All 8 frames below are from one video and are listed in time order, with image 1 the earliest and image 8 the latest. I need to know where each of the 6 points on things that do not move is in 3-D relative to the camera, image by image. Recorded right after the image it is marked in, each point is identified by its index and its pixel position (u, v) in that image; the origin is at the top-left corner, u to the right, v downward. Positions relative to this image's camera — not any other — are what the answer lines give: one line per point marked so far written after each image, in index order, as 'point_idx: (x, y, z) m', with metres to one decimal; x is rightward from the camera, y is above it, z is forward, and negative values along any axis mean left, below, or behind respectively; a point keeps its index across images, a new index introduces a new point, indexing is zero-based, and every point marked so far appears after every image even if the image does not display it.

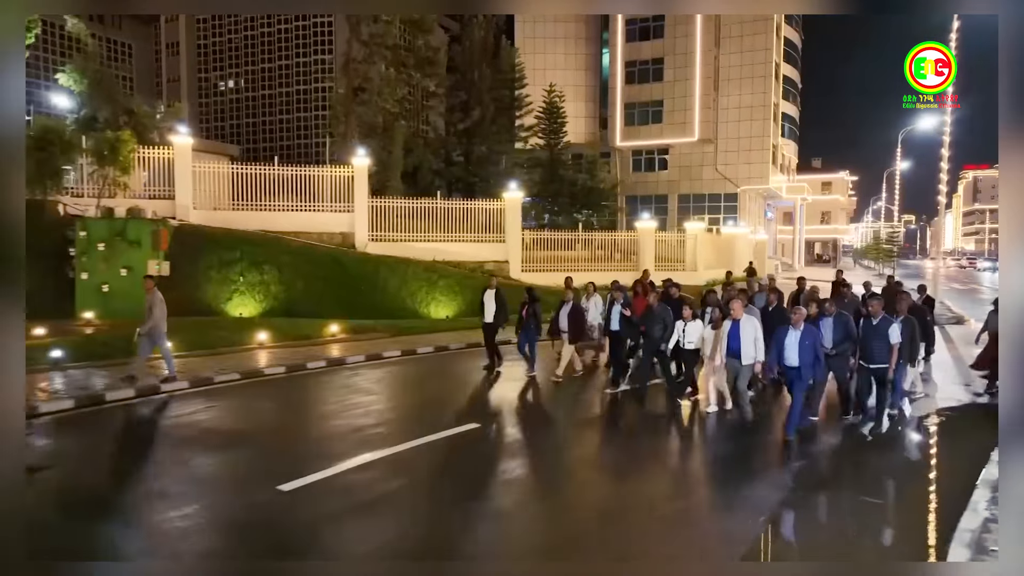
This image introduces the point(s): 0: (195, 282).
0: (-8.1, +0.2, +16.9) m
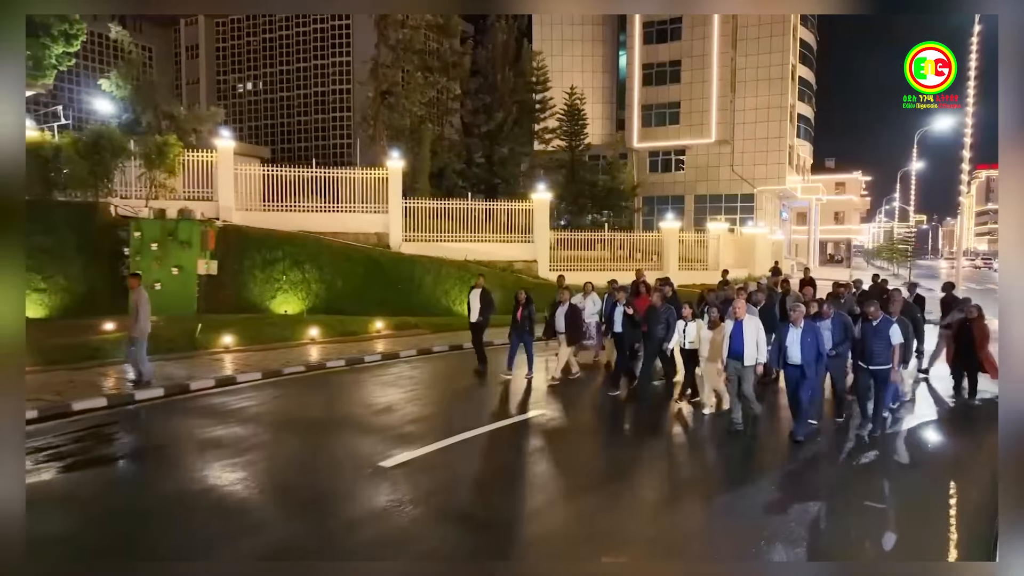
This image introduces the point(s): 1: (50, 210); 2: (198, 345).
0: (-7.3, +0.2, +17.6) m
1: (-11.6, +2.1, +16.7) m
2: (-6.0, -1.1, +12.6) m
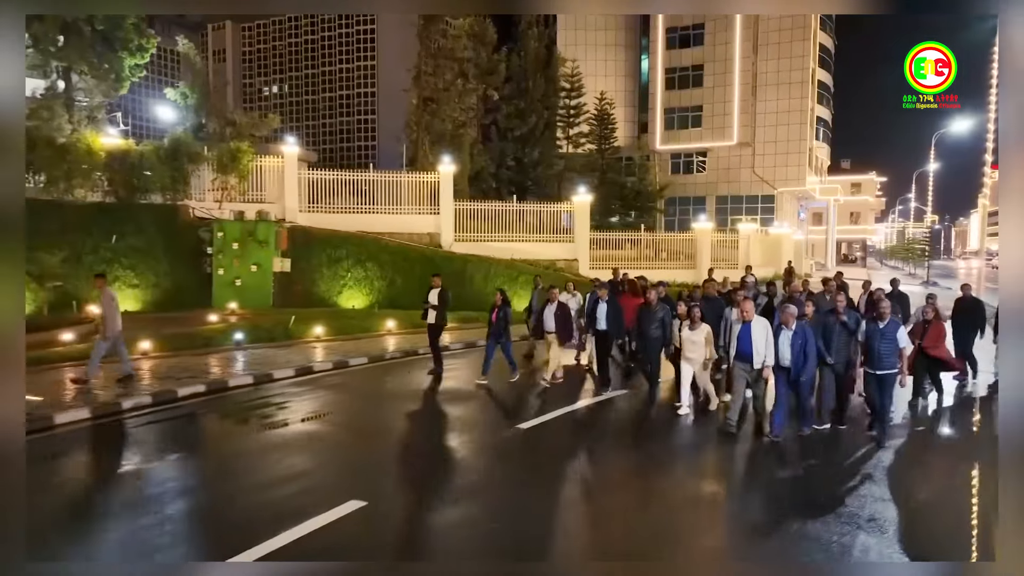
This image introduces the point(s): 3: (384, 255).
0: (-5.8, +0.3, +18.9) m
1: (-10.2, +2.2, +18.0) m
2: (-4.6, -1.0, +13.9) m
3: (-3.8, +1.0, +19.7) m
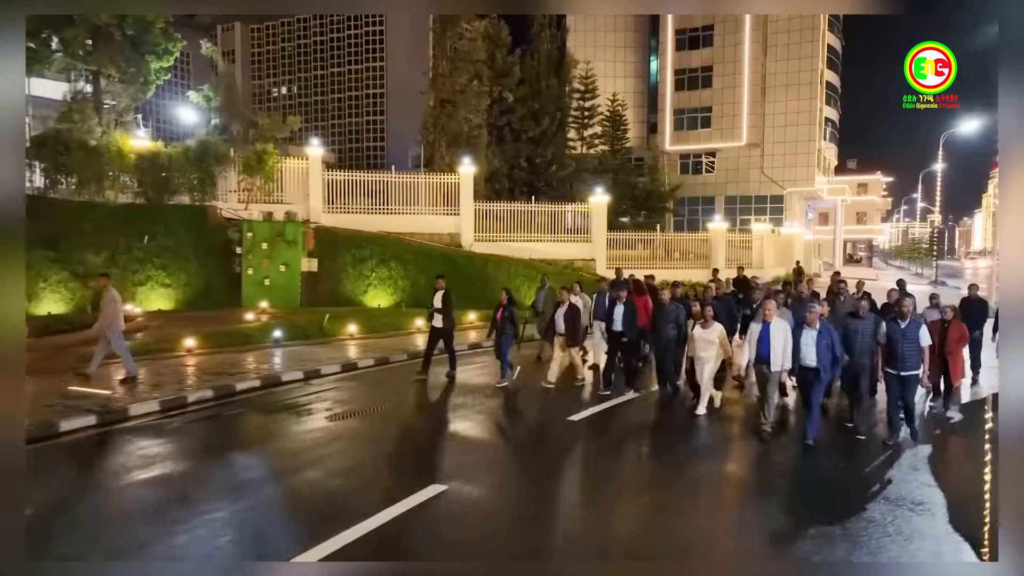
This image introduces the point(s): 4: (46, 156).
0: (-5.2, +0.4, +19.3) m
1: (-9.6, +2.2, +18.4) m
2: (-4.0, -1.0, +14.3) m
3: (-3.2, +1.0, +20.0) m
4: (-12.5, +3.5, +17.5) m
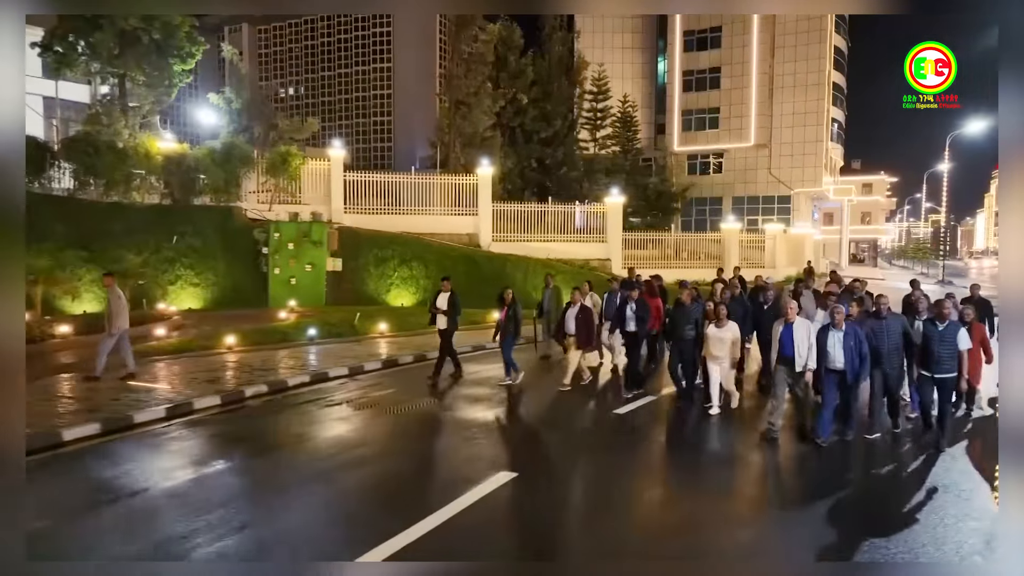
0: (-4.6, +0.4, +19.6) m
1: (-9.0, +2.2, +18.7) m
2: (-3.4, -1.0, +14.6) m
3: (-2.6, +1.1, +20.3) m
4: (-11.9, +3.6, +17.8) m
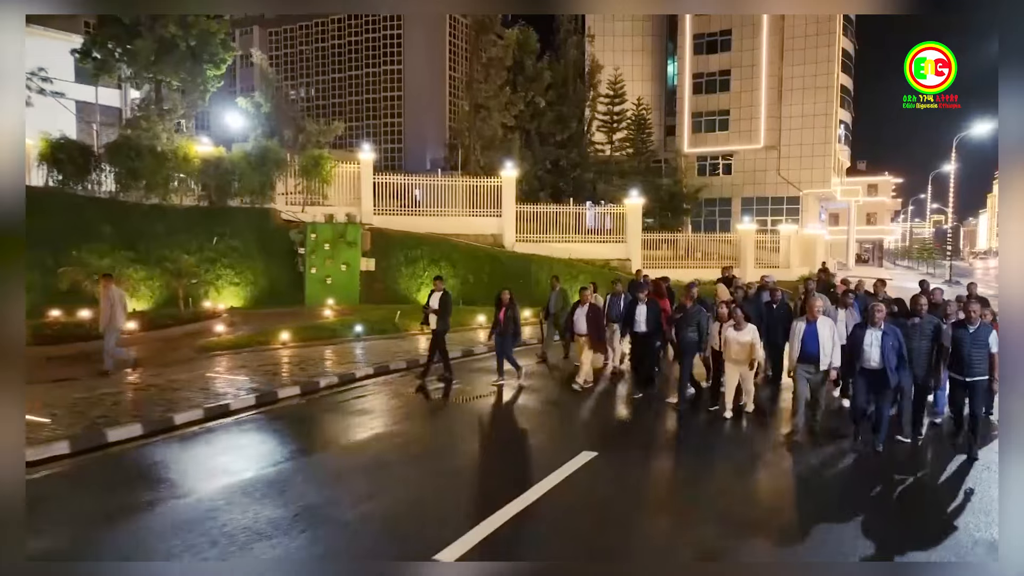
0: (-3.8, +0.4, +20.2) m
1: (-8.2, +2.3, +19.3) m
2: (-2.6, -0.9, +15.2) m
3: (-1.8, +1.1, +21.0) m
4: (-11.1, +3.6, +18.5) m
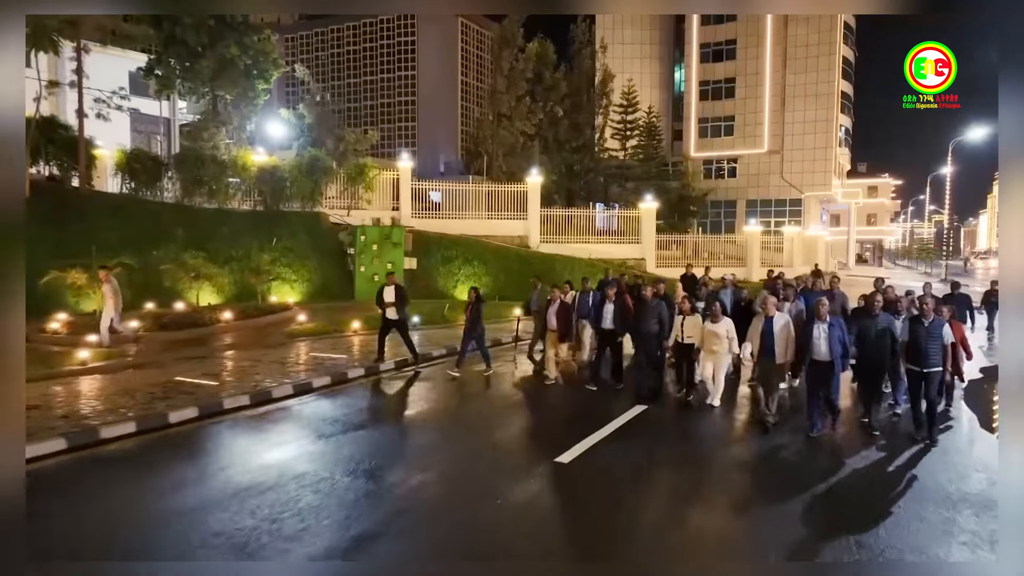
0: (-2.9, +0.5, +22.1) m
1: (-7.2, +2.4, +21.3) m
2: (-1.7, -0.8, +17.2) m
3: (-0.9, +1.2, +22.9) m
4: (-10.2, +3.7, +20.4) m
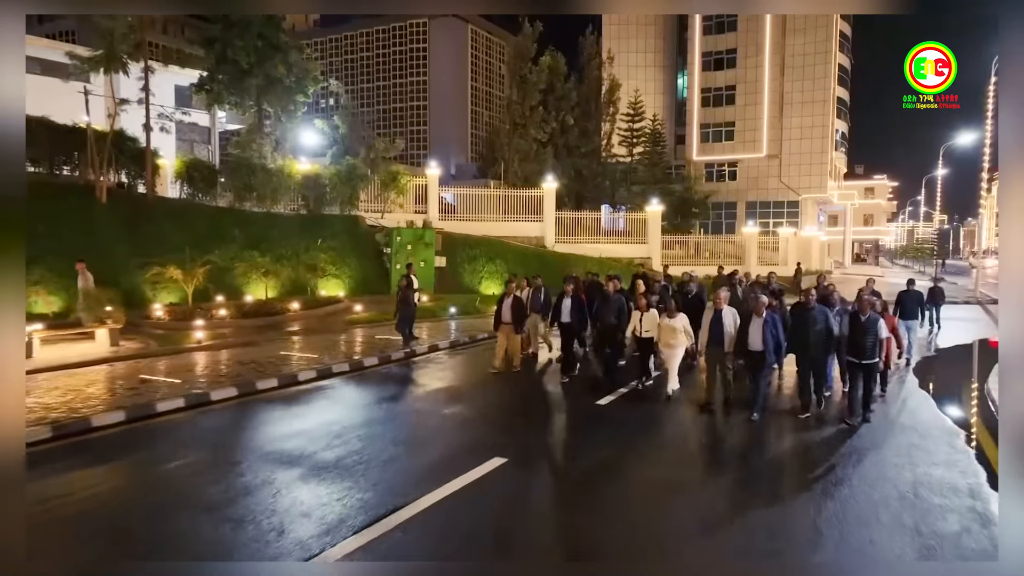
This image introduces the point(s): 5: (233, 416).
0: (-2.1, +0.7, +24.4) m
1: (-6.5, +2.5, +23.6) m
2: (-1.0, -0.7, +19.4) m
3: (-0.1, +1.3, +25.2) m
4: (-9.5, +3.8, +22.7) m
5: (-4.0, -1.9, +9.2) m
